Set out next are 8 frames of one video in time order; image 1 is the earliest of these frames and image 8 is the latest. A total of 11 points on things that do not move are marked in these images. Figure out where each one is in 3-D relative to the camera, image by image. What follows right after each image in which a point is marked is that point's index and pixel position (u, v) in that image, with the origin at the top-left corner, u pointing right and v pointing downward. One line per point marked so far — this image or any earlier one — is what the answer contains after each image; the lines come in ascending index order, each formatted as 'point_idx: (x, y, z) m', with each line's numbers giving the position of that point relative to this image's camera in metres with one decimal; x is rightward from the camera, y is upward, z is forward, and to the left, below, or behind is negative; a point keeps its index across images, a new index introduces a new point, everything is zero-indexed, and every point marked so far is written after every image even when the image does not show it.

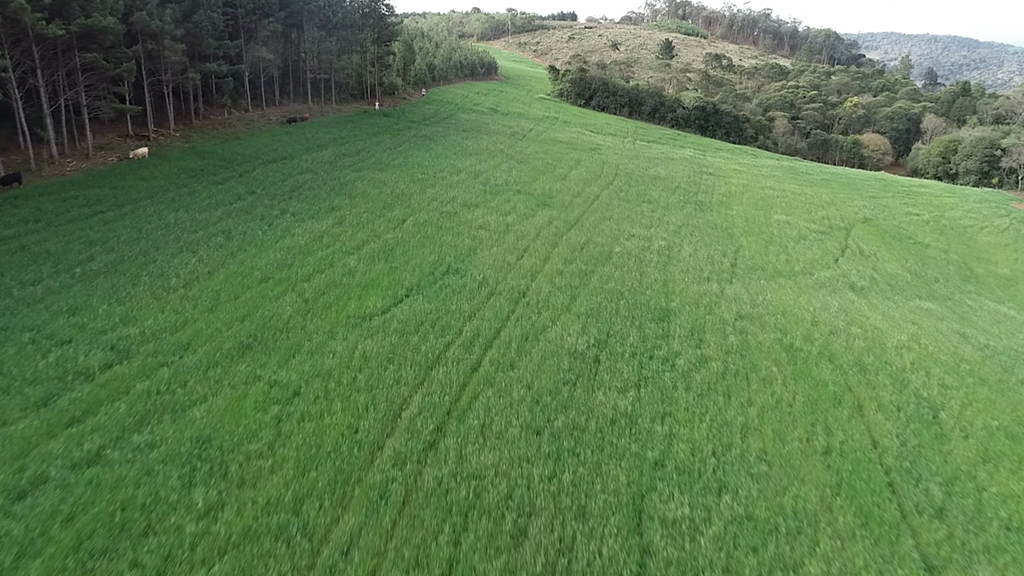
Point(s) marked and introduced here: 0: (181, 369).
0: (-6.1, -1.5, +13.2) m
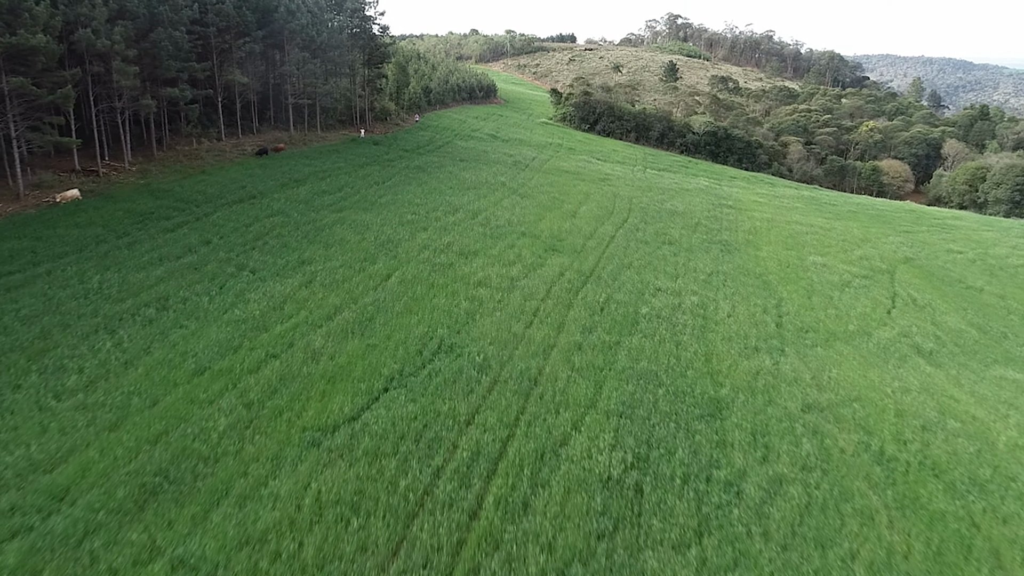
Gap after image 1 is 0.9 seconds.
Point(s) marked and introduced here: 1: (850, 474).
0: (-5.9, -3.2, +8.9) m
1: (+6.3, -3.5, +13.4) m
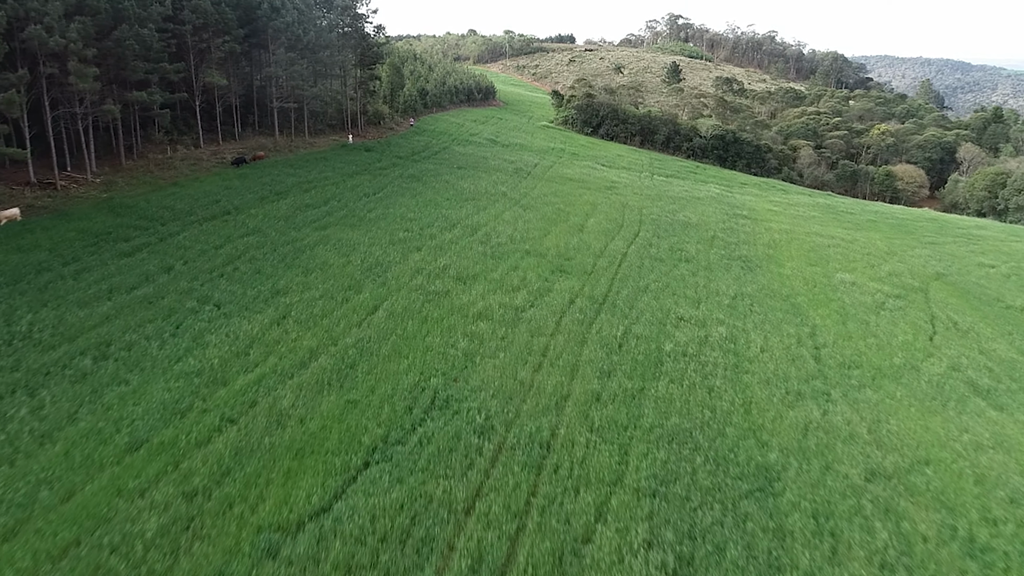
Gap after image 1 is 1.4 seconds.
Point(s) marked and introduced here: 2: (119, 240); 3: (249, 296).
0: (-5.7, -4.0, +6.3) m
1: (+6.5, -4.3, +10.8) m
2: (-10.9, +1.3, +20.0) m
3: (-6.4, -0.2, +17.4) m
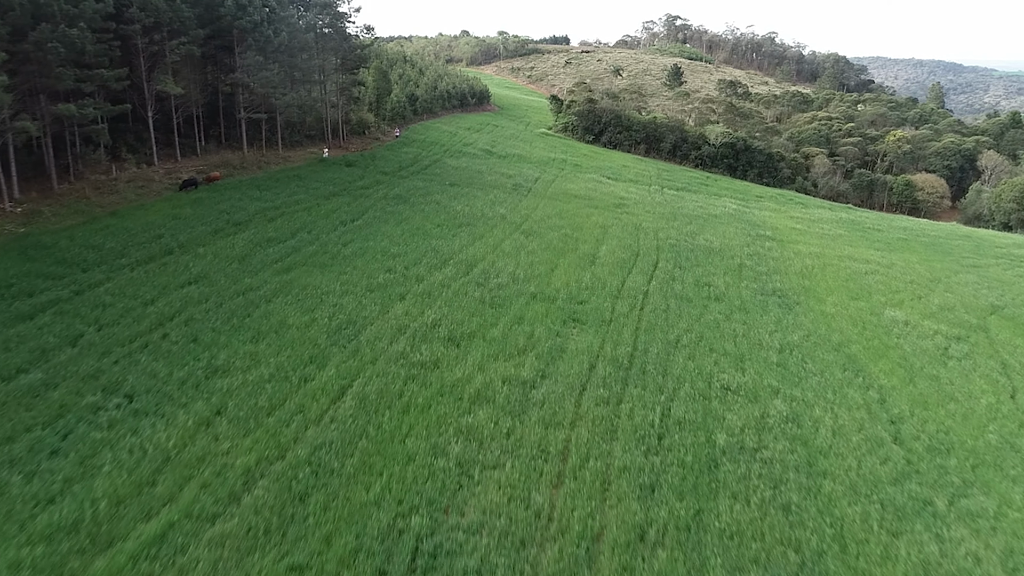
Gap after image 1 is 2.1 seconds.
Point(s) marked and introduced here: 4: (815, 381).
0: (-5.4, -5.5, +2.1) m
1: (+6.7, -5.7, +6.8) m
2: (-10.8, -0.2, +15.8) m
3: (-6.2, -1.7, +13.3) m
4: (+7.8, -2.4, +18.6) m
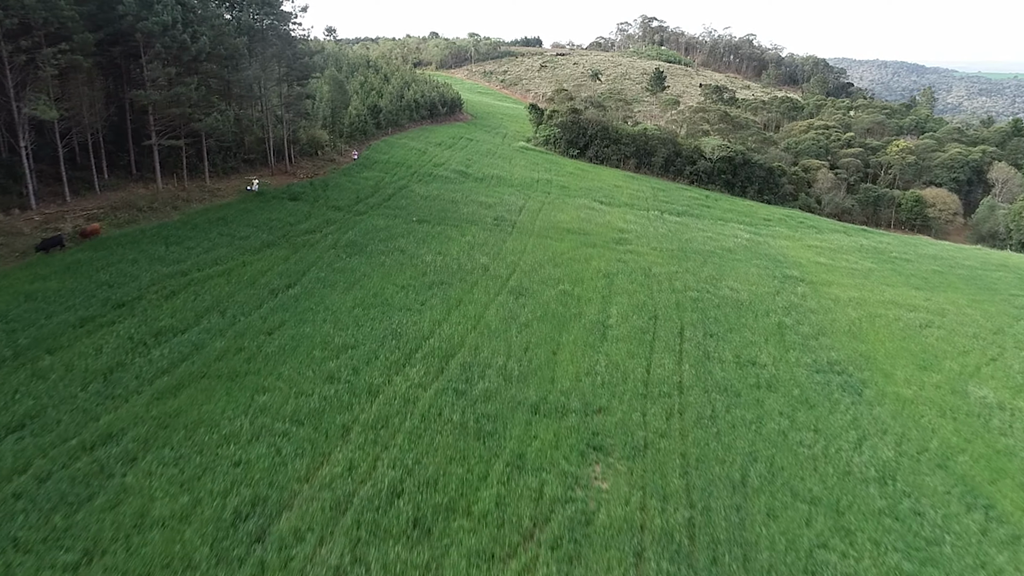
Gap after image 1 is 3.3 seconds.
0: (-4.8, -7.8, -4.1) m
1: (+7.2, -7.9, +1.0) m
2: (-10.7, -2.6, +9.3) m
3: (-6.0, -4.0, +7.0) m
4: (+7.8, -4.6, +12.8) m
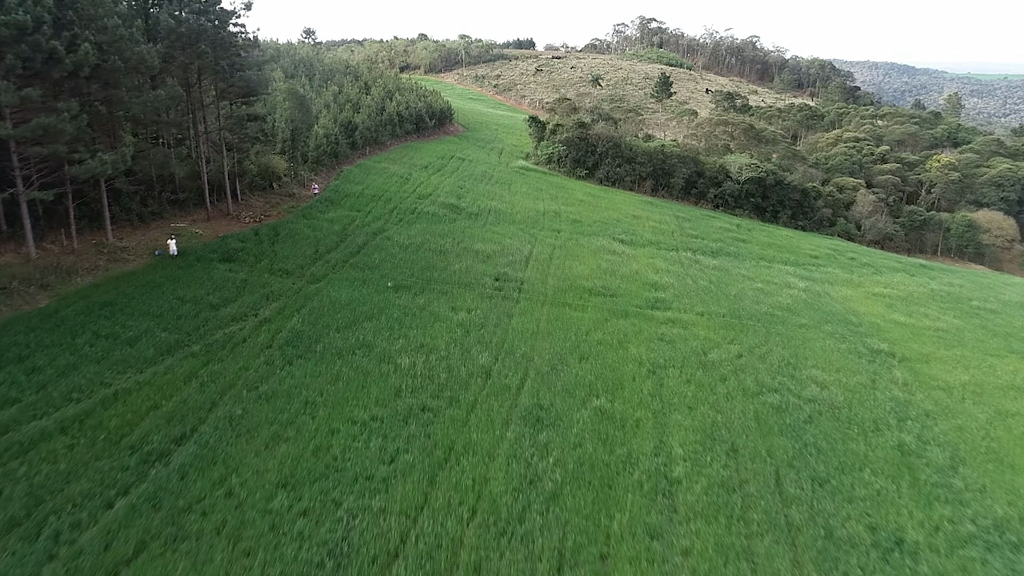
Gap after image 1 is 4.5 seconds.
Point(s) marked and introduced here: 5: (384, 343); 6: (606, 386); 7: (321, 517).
0: (-4.1, -10.4, -11.2) m
1: (+7.8, -10.5, -6.0) m
2: (-10.3, -5.3, +2.1) m
3: (-5.5, -6.7, -0.1) m
4: (+8.3, -7.1, +5.8) m
5: (-3.1, -1.3, +17.3) m
6: (+2.3, -2.4, +17.2) m
7: (-2.9, -3.4, +10.8) m
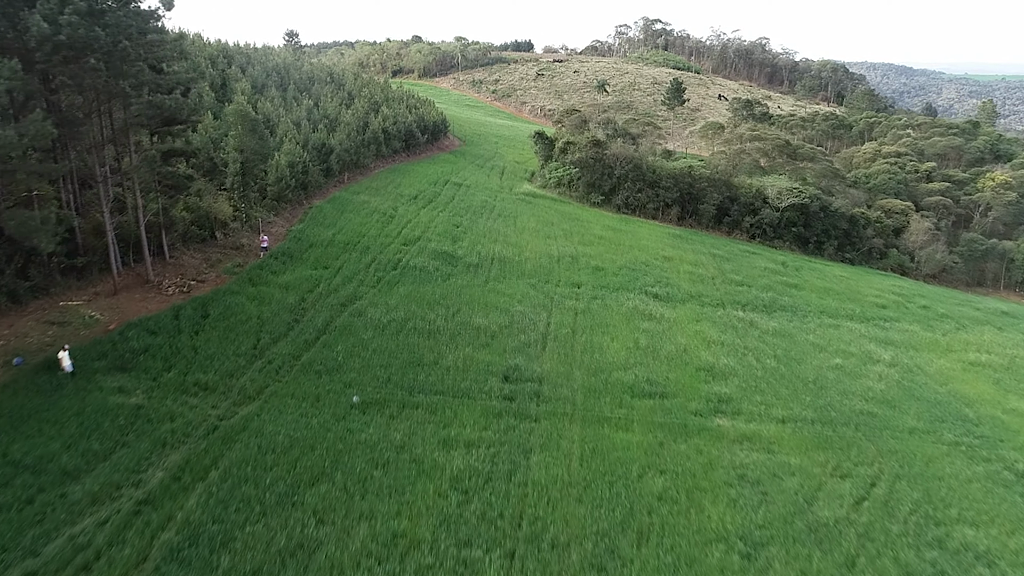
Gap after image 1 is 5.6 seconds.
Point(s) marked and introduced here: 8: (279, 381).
0: (-3.6, -12.9, -17.7) m
1: (+8.3, -12.9, -12.4) m
2: (-9.8, -7.7, -4.4) m
3: (-5.0, -9.1, -6.6) m
4: (+8.7, -9.6, -0.6) m
5: (-2.7, -3.8, +10.9) m
6: (+2.7, -4.8, +10.8) m
7: (-2.4, -5.9, +4.4) m
8: (-4.9, -1.9, +15.5) m
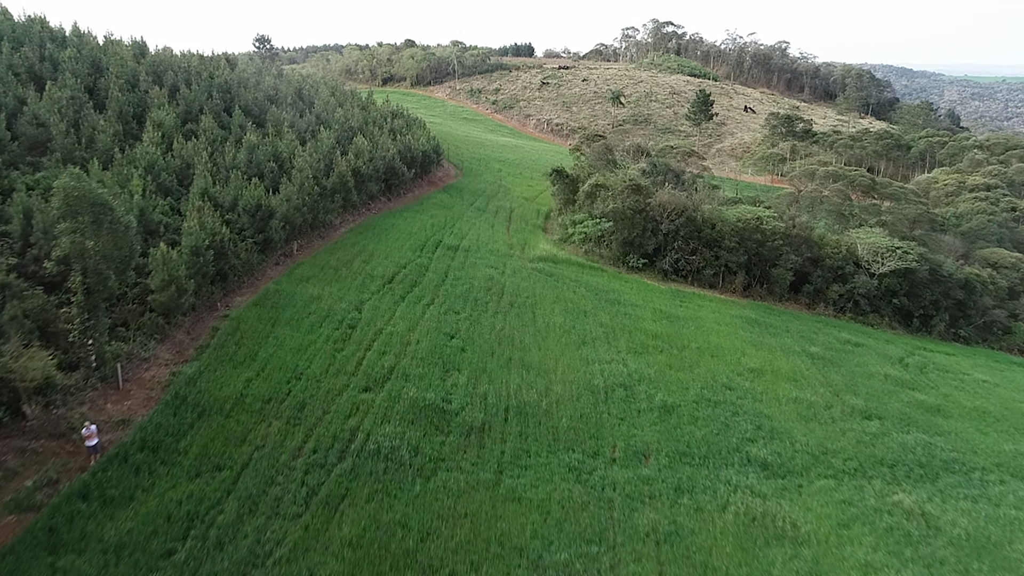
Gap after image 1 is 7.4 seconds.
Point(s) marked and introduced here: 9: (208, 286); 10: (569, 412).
0: (-2.8, -16.7, -27.7) m
1: (+9.1, -16.8, -22.3) m
2: (-9.1, -11.6, -14.4) m
3: (-4.3, -13.0, -16.6) m
4: (+9.4, -13.4, -10.5) m
5: (-2.0, -7.7, +0.9) m
6: (+3.4, -8.7, +0.9) m
7: (-1.7, -9.8, -5.5) m
8: (-4.3, -5.8, +5.5) m
9: (-7.9, +0.2, +18.9) m
10: (+1.4, -3.0, +17.2) m
